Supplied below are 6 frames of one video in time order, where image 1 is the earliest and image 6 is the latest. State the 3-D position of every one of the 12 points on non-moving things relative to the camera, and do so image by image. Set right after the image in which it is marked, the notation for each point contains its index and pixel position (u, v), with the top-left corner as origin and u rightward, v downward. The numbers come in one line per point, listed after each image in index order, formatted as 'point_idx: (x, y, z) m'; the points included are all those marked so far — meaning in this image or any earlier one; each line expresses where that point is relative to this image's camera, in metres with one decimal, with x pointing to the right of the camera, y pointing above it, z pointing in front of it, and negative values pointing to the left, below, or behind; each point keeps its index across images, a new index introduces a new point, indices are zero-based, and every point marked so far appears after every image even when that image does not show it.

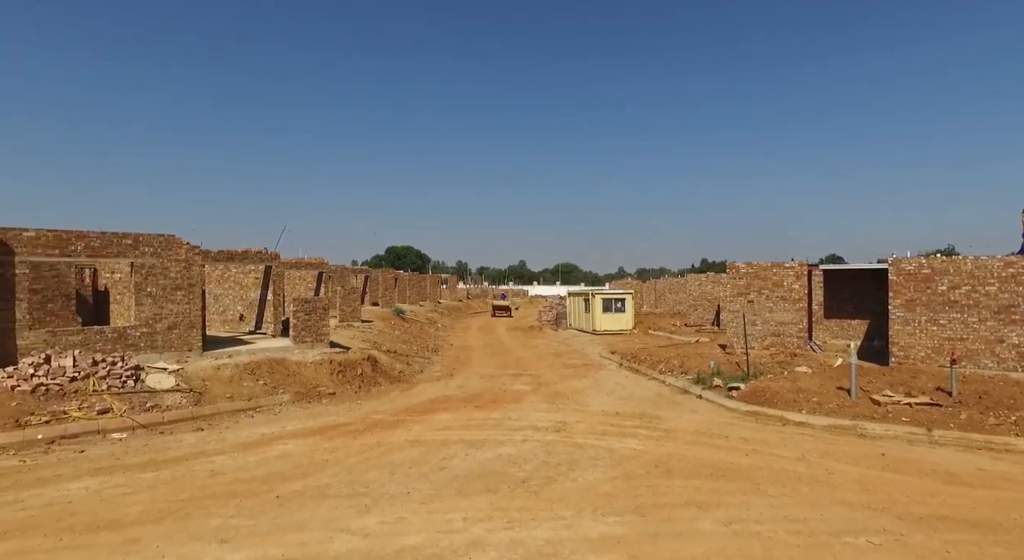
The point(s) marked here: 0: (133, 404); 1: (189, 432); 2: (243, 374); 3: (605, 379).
0: (-7.4, -2.5, +10.9) m
1: (-6.2, -2.9, +10.4) m
2: (-6.2, -2.2, +12.8) m
3: (+3.0, -3.1, +16.7) m
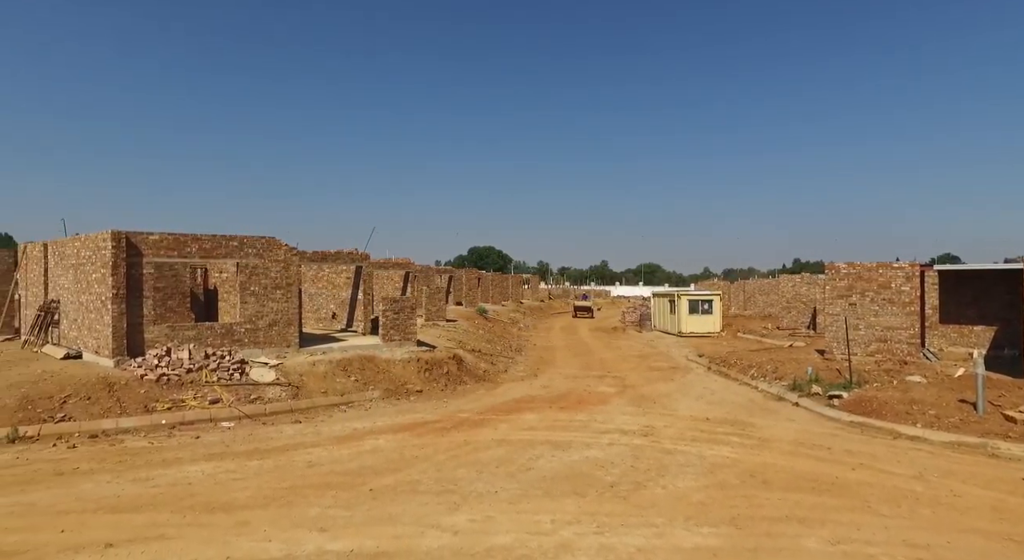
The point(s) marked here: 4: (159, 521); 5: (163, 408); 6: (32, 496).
0: (-5.7, -2.5, +11.6) m
1: (-4.5, -2.9, +10.9) m
2: (-4.1, -2.2, +13.3) m
3: (+5.4, -3.1, +16.0) m
4: (-5.1, -3.5, +7.7) m
5: (-6.8, -2.5, +10.6) m
6: (-6.9, -3.1, +7.9) m
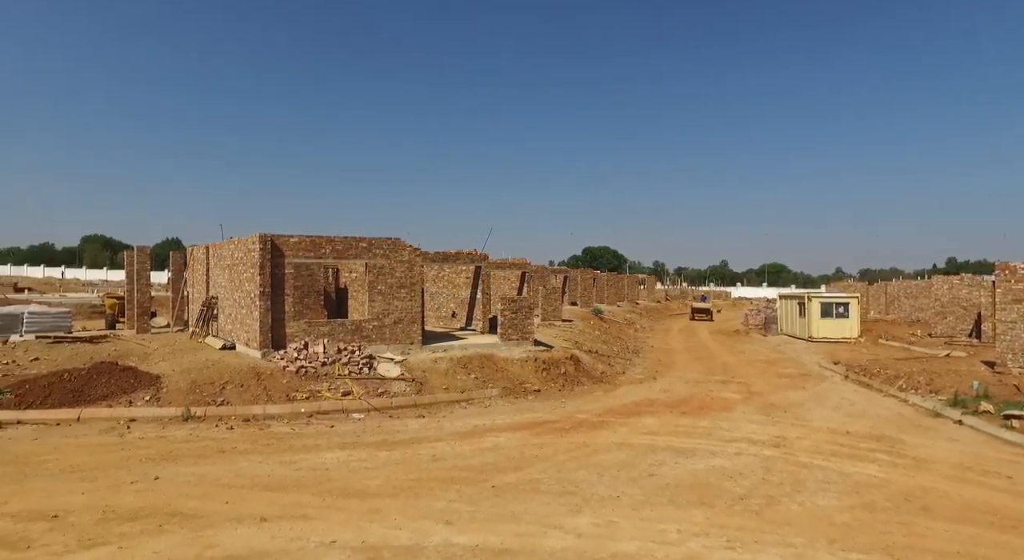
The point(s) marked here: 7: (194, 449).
0: (-3.1, -2.5, +12.2) m
1: (-2.0, -2.9, +11.3) m
2: (-1.3, -2.2, +13.6) m
3: (+8.6, -3.1, +14.6) m
4: (-3.2, -3.4, +8.2) m
5: (-4.4, -2.5, +11.5) m
6: (-5.0, -3.1, +8.7) m
7: (-5.4, -2.9, +9.2) m
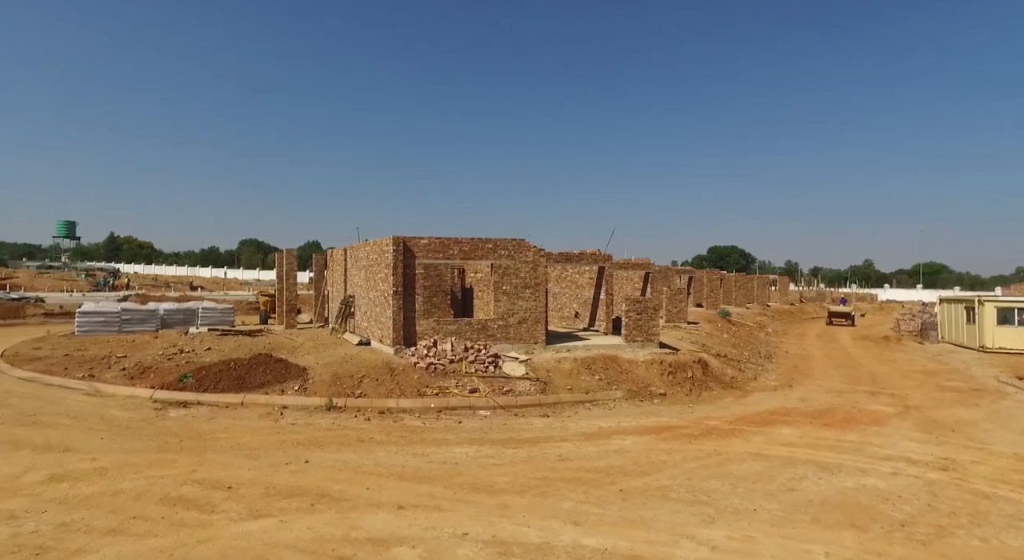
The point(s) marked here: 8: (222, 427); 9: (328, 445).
0: (-0.4, -2.5, +12.4) m
1: (+0.5, -2.9, +11.4) m
2: (+1.6, -2.2, +13.5) m
3: (+11.6, -3.1, +12.8) m
4: (-1.2, -3.4, +8.5) m
5: (-1.7, -2.5, +11.9) m
6: (-2.8, -3.1, +9.3) m
7: (-3.2, -2.9, +9.9) m
8: (-5.3, -2.7, +10.0) m
9: (-3.2, -3.0, +9.6) m
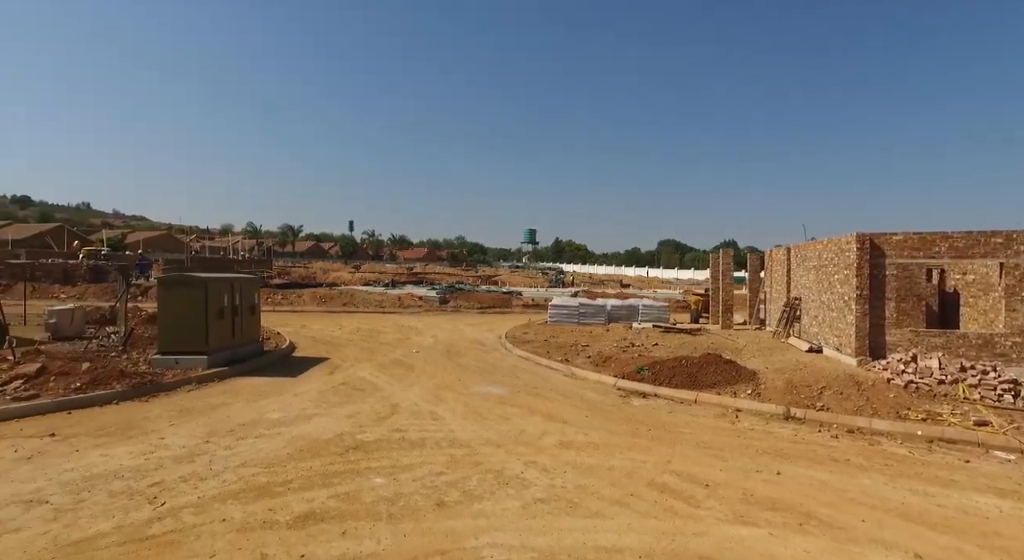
0: (+8.5, -2.5, +9.8) m
1: (+8.8, -3.0, +8.5) m
2: (+10.8, -2.3, +9.8) m
3: (+19.0, -3.4, +4.1) m
4: (+5.8, -3.4, +6.9) m
5: (+7.1, -2.5, +10.1) m
6: (+4.8, -3.1, +8.4) m
7: (+4.8, -2.9, +9.1) m
8: (+3.1, -2.7, +10.2) m
9: (+4.6, -3.0, +8.8) m
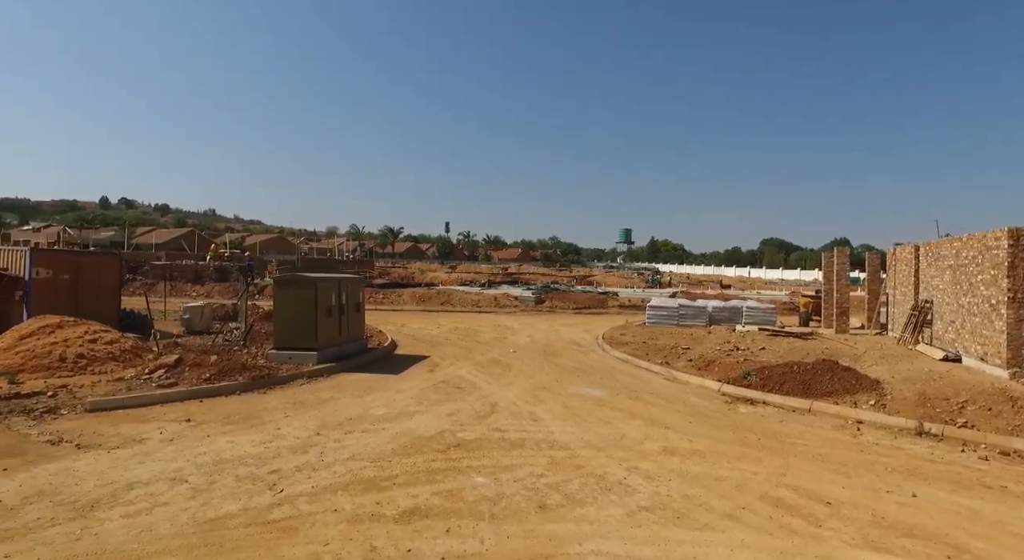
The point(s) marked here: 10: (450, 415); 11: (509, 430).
0: (+10.2, -2.5, +8.3) m
1: (+10.3, -3.0, +7.0) m
2: (+12.5, -2.4, +8.0) m
3: (+19.7, -3.4, +1.2) m
4: (+7.1, -3.4, +5.8) m
5: (+8.8, -2.6, +8.8) m
6: (+6.3, -3.1, +7.5) m
7: (+6.5, -2.9, +8.1) m
8: (+4.9, -2.7, +9.5) m
9: (+6.2, -3.0, +7.9) m
10: (-1.2, -2.7, +10.8) m
11: (-0.1, -2.8, +10.0) m
